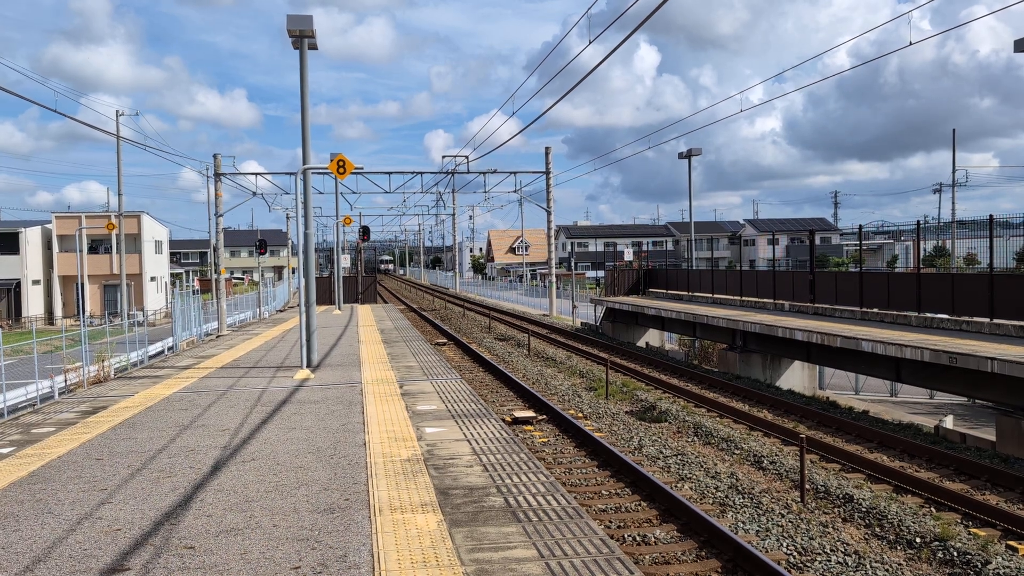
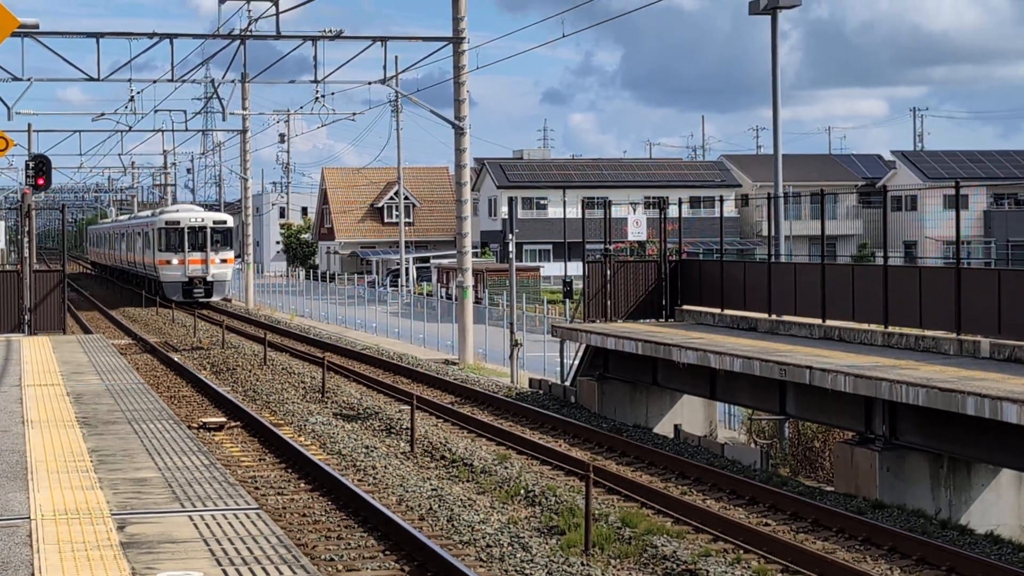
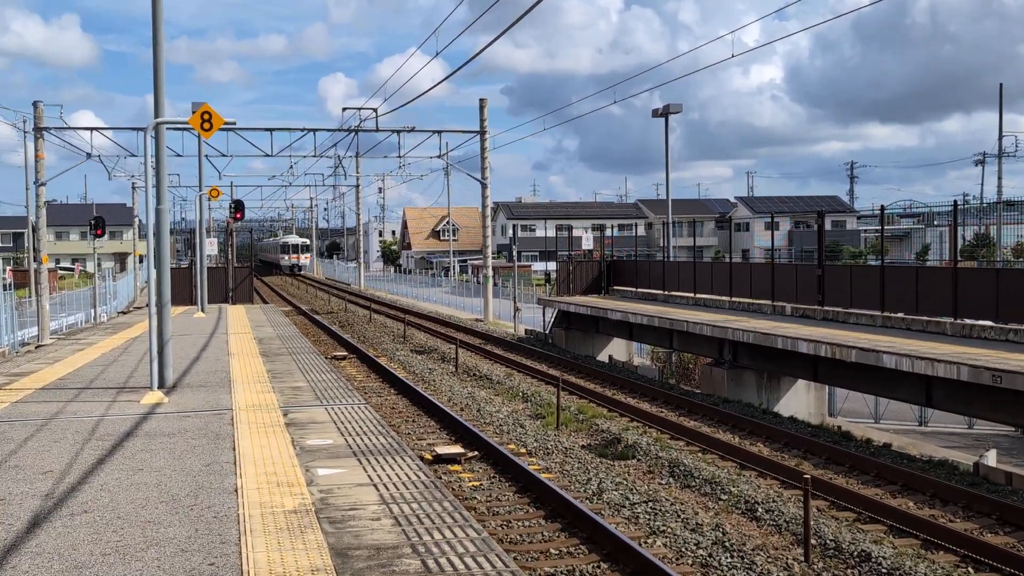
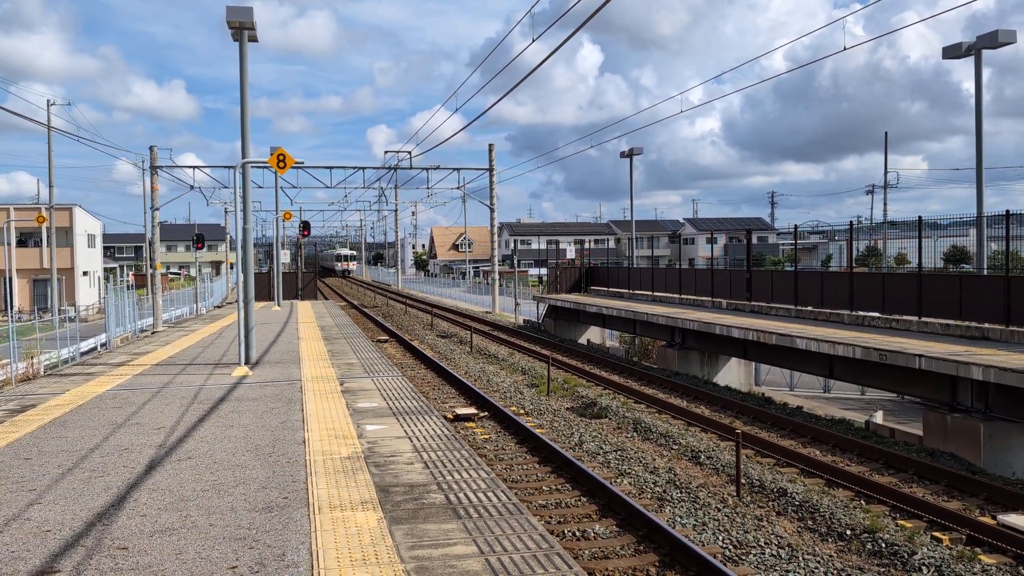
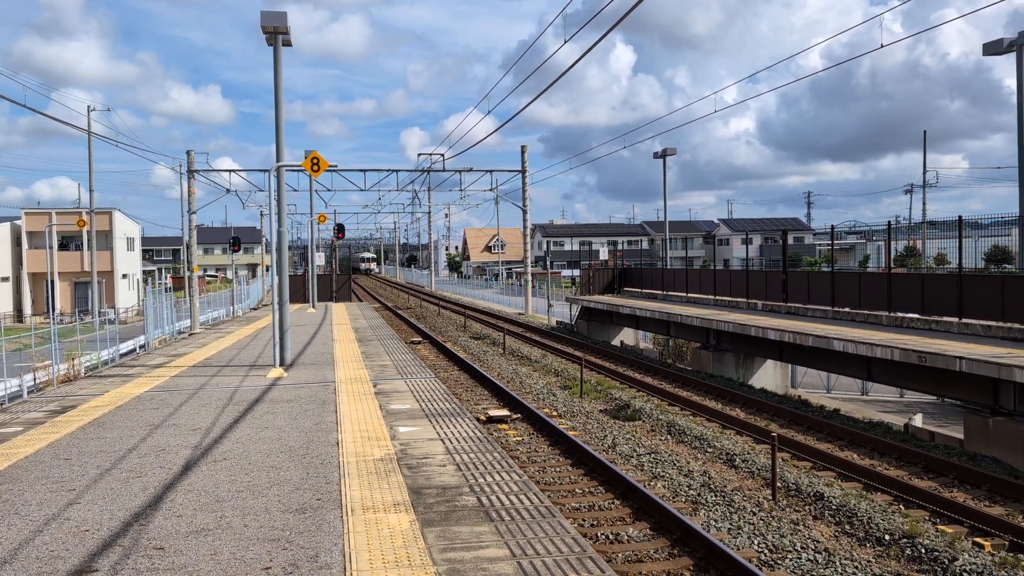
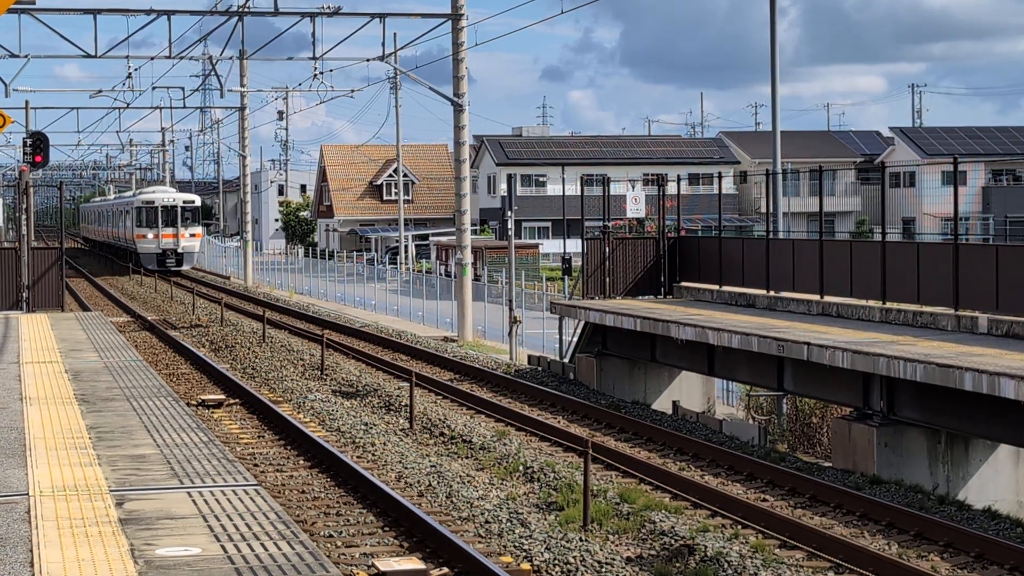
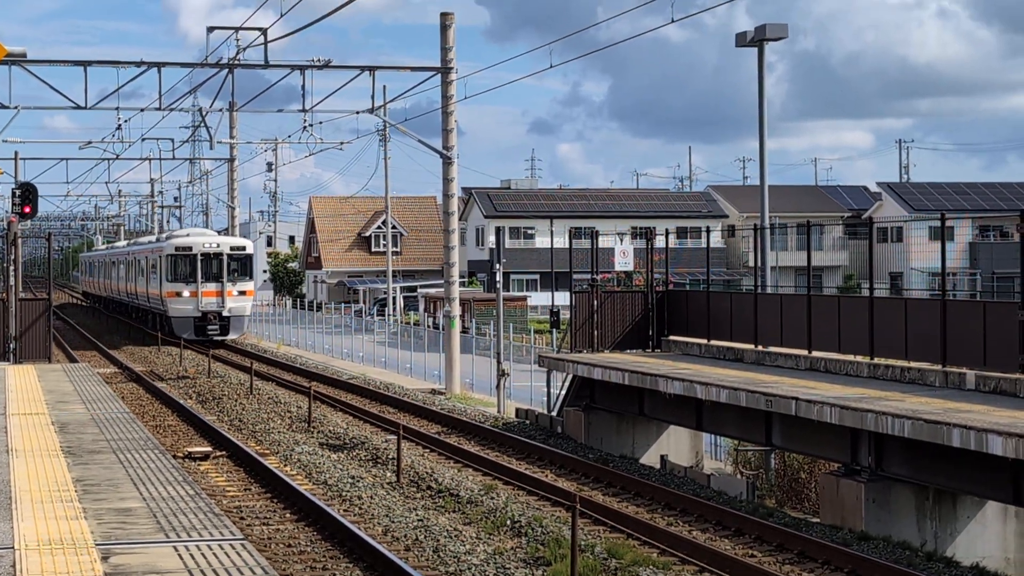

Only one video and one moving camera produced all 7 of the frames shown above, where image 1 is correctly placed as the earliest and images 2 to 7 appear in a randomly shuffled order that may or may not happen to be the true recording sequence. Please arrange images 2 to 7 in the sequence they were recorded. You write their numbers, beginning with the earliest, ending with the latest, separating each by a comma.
5, 4, 3, 6, 2, 7
